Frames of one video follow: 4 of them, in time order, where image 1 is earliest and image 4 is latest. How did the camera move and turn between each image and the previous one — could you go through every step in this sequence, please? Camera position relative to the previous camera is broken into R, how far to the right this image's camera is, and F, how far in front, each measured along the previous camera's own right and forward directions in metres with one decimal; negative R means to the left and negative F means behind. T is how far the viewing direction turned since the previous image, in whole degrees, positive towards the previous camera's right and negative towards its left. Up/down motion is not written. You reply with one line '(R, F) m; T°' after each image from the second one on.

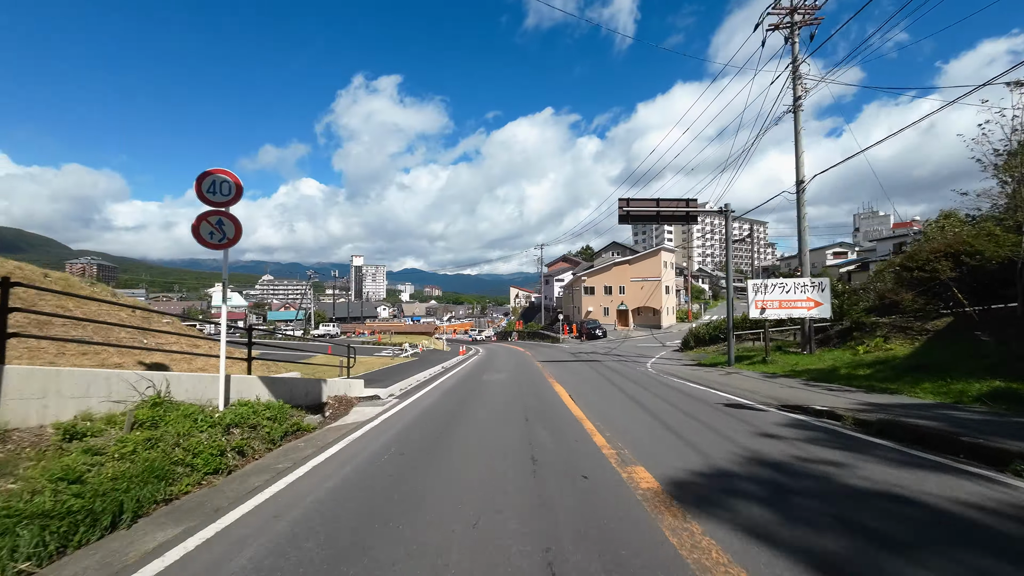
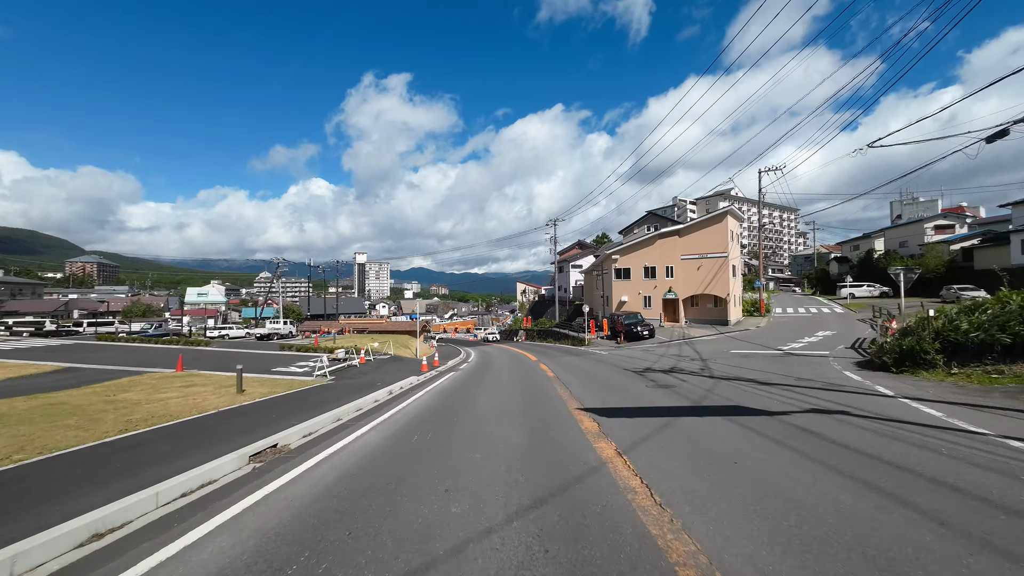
(+0.1, +7.8) m; -1°
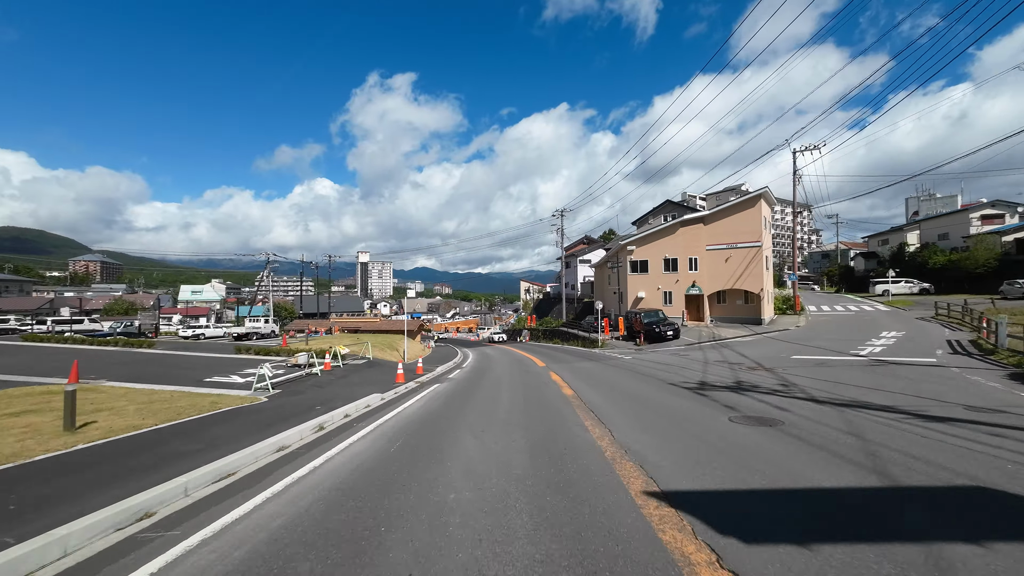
(0.0, +2.3) m; -1°
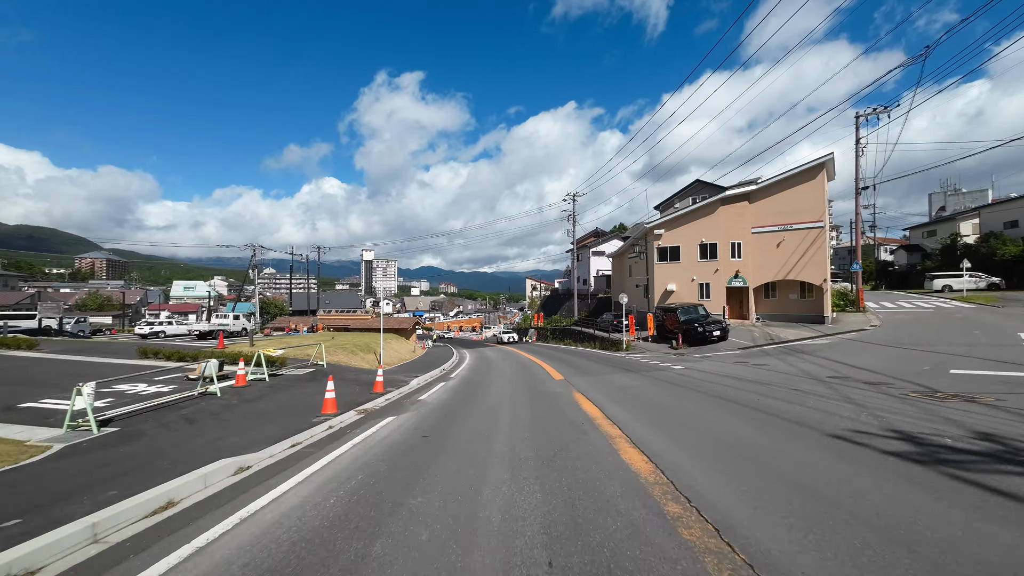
(0.0, +3.1) m; -1°
